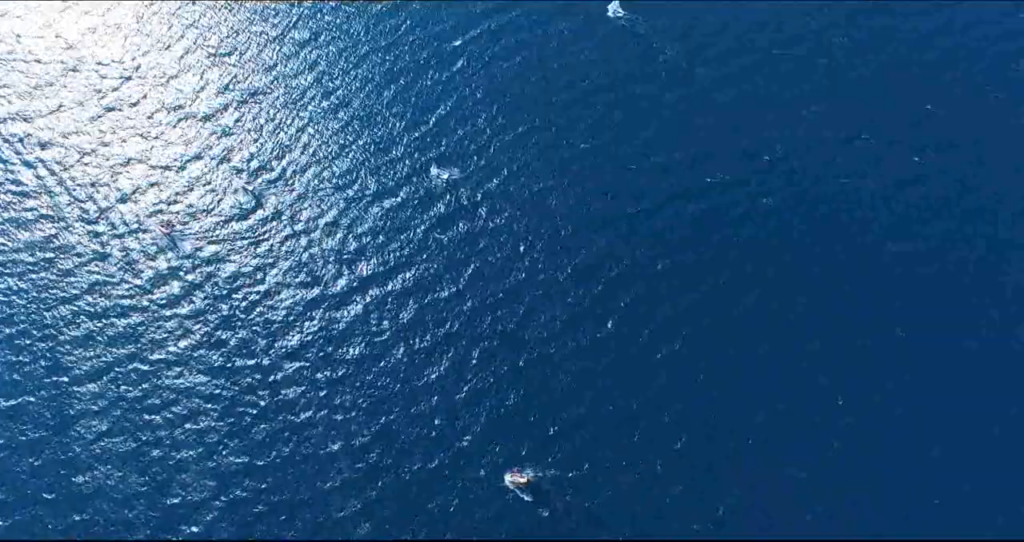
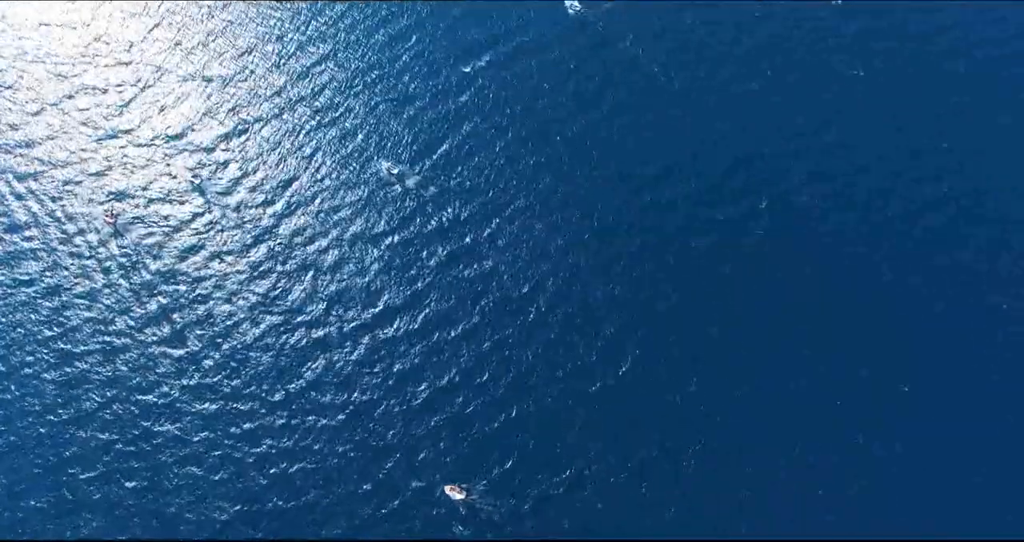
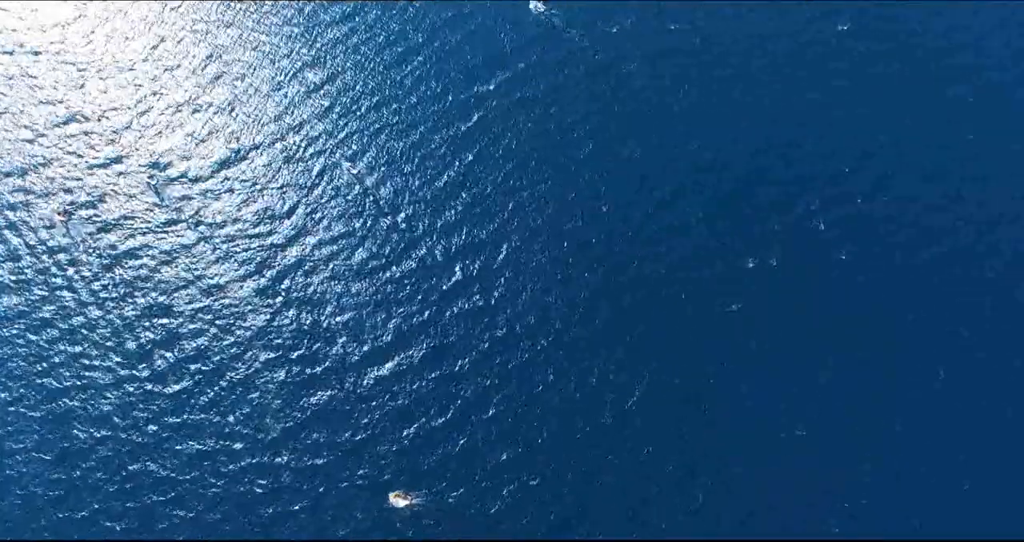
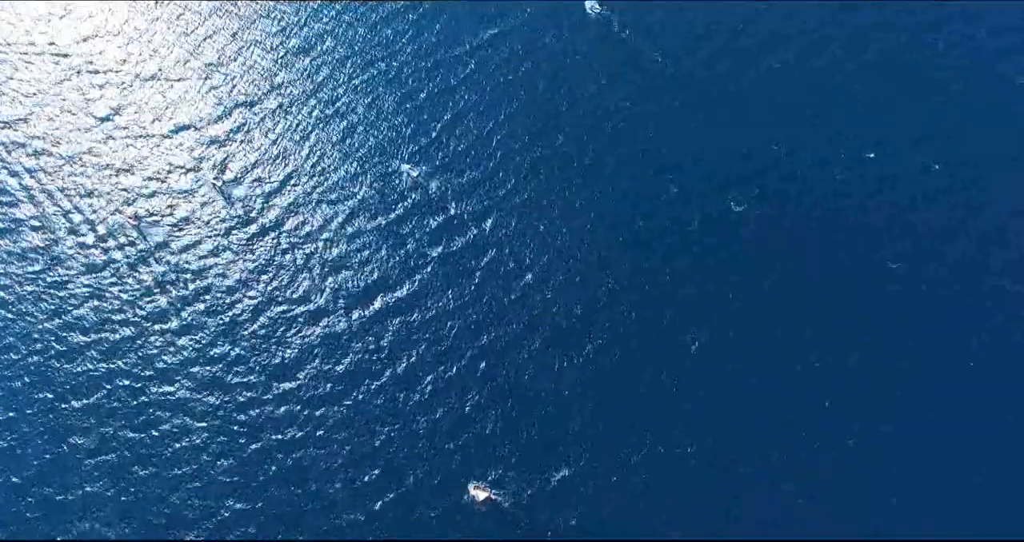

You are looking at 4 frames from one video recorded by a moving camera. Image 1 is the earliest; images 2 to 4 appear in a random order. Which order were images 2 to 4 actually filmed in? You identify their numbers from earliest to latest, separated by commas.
4, 2, 3
